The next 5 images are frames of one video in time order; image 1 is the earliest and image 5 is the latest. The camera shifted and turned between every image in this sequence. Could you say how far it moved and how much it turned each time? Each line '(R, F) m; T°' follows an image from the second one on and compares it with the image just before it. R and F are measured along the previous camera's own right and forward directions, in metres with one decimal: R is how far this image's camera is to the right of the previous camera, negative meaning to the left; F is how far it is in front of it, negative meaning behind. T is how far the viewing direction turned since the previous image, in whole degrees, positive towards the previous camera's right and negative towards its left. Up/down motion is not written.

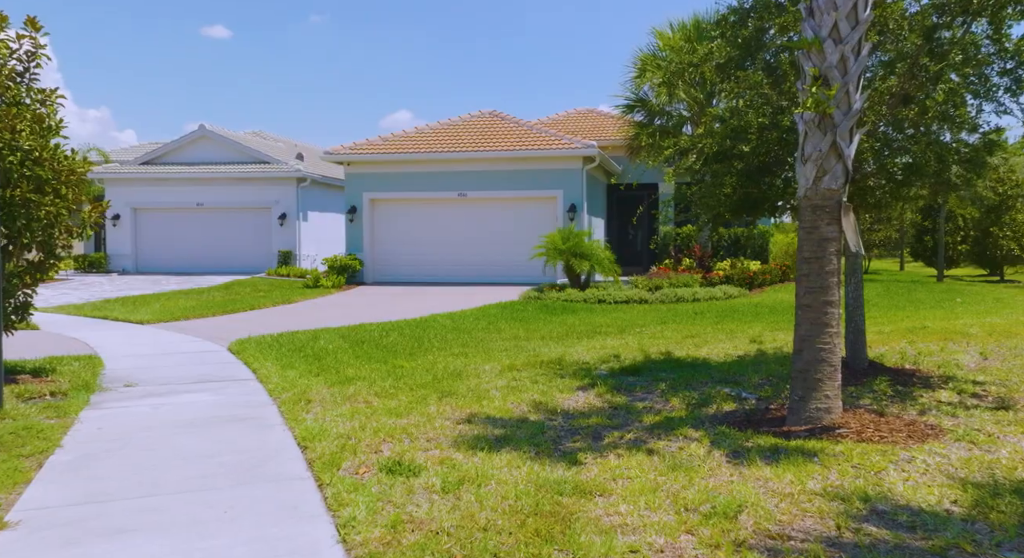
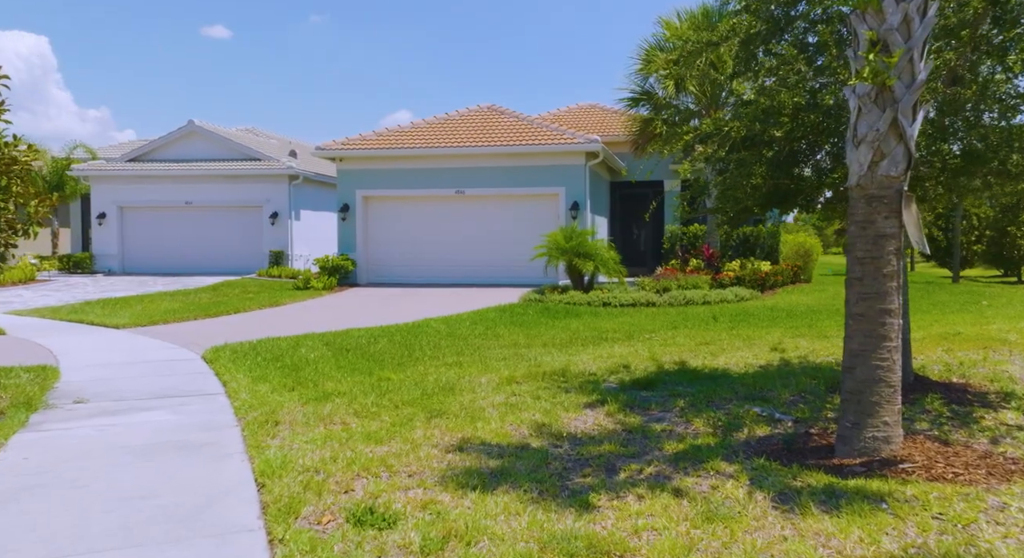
(0.0, +0.9) m; 0°
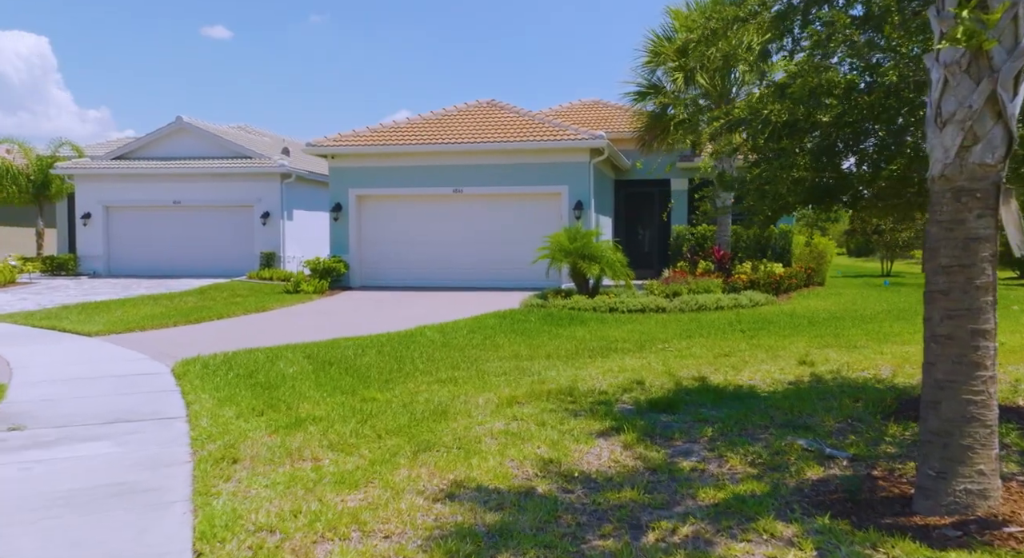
(0.0, +1.0) m; 0°
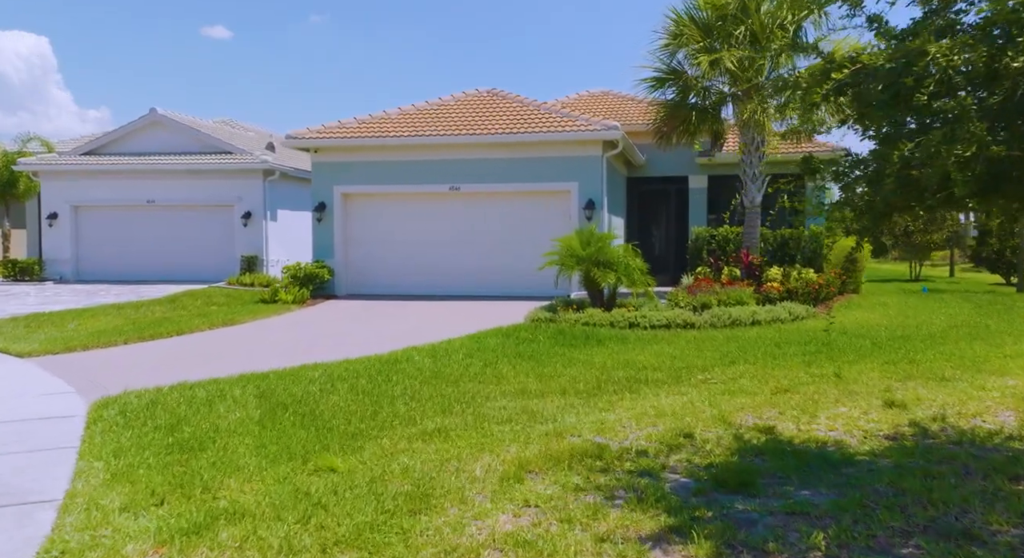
(-0.1, +2.0) m; 0°
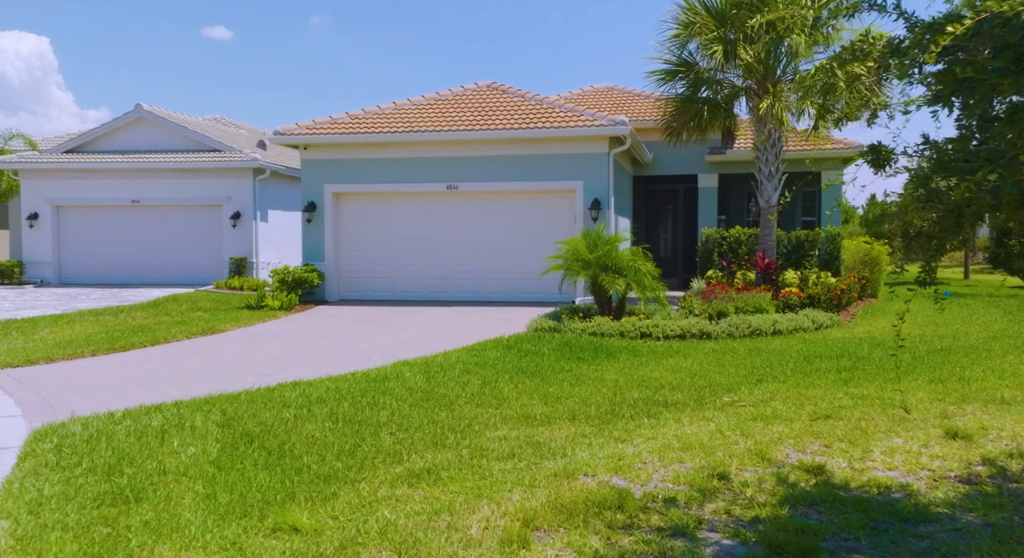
(0.0, +1.0) m; 0°
